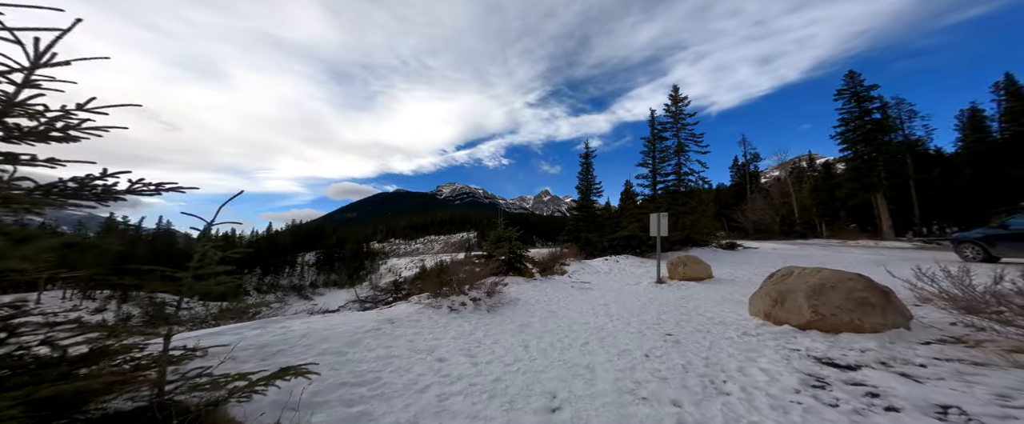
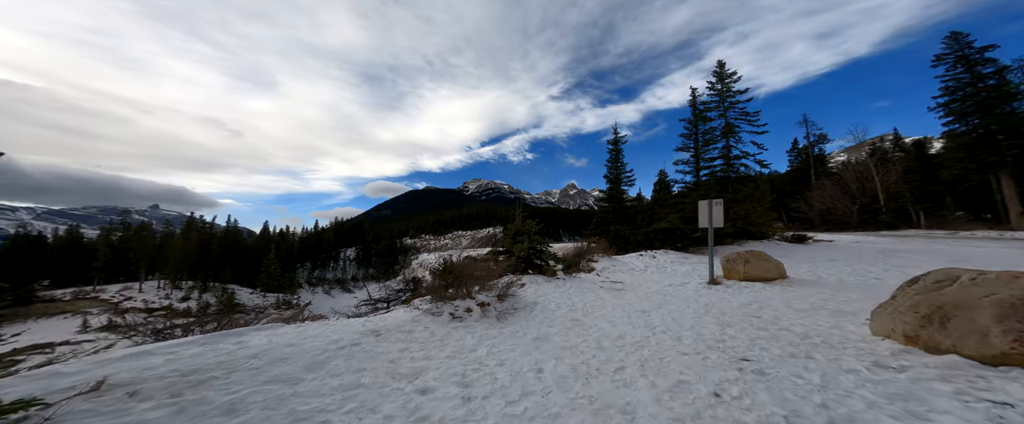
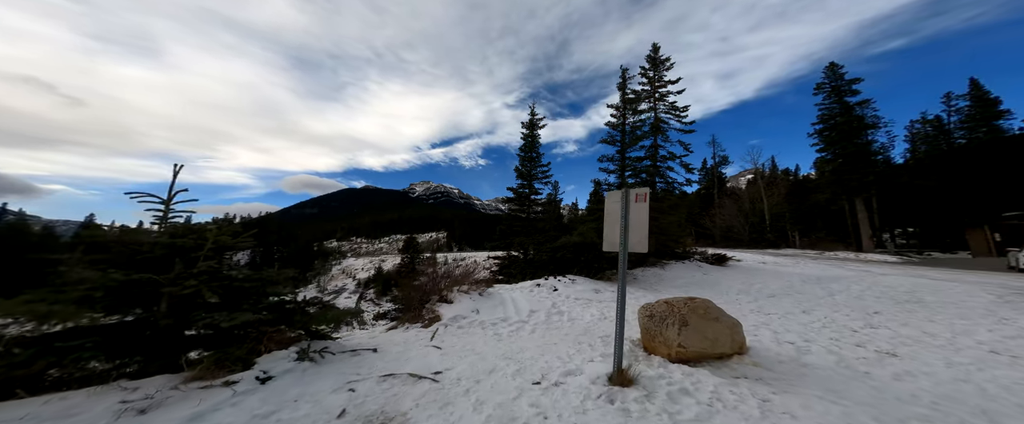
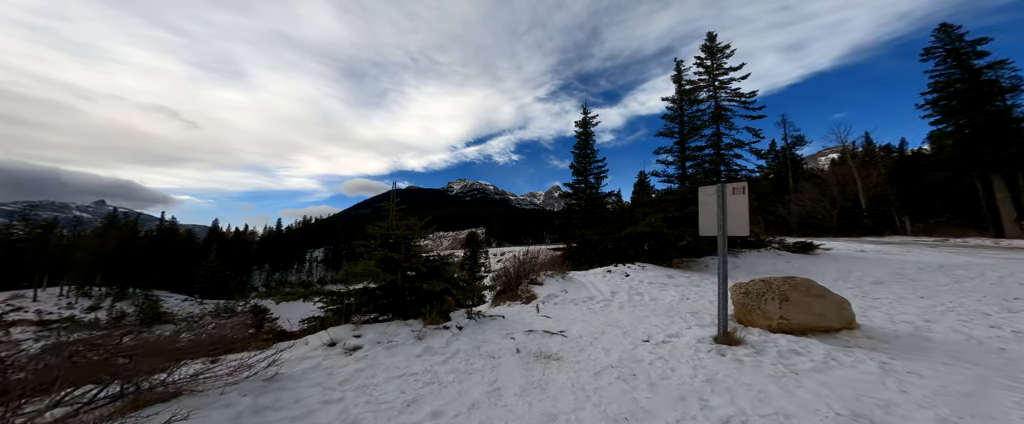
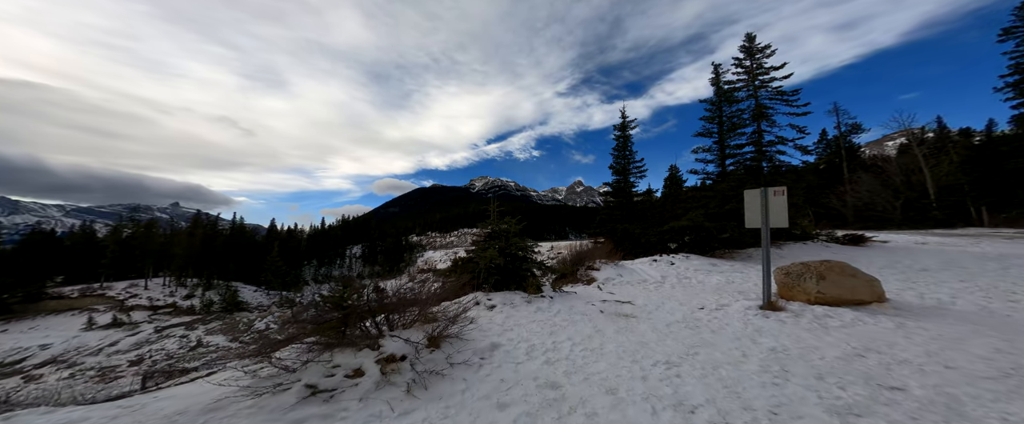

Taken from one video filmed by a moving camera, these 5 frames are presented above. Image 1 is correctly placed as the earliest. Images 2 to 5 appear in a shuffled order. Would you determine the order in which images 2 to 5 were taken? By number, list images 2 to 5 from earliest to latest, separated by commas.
2, 5, 4, 3
